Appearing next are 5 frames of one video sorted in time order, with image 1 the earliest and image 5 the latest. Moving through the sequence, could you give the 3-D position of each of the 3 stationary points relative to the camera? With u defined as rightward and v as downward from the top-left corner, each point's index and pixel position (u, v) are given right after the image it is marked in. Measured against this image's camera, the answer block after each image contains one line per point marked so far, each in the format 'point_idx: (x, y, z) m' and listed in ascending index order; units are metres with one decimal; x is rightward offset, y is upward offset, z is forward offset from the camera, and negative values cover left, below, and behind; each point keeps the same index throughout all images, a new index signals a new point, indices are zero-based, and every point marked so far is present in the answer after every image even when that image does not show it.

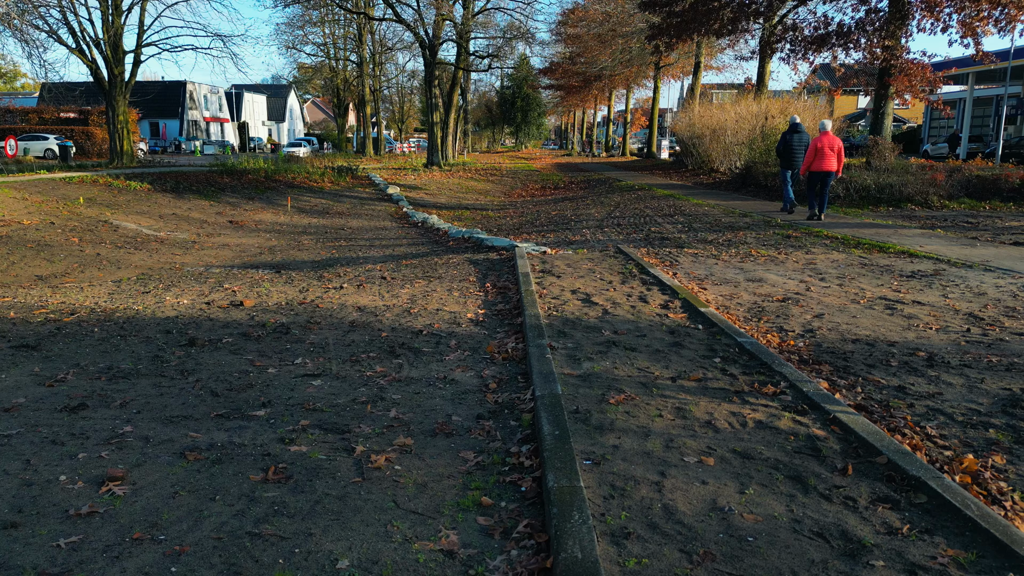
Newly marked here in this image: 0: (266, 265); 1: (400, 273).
0: (-4.4, +0.4, +11.4) m
1: (-1.4, +0.2, +8.2) m
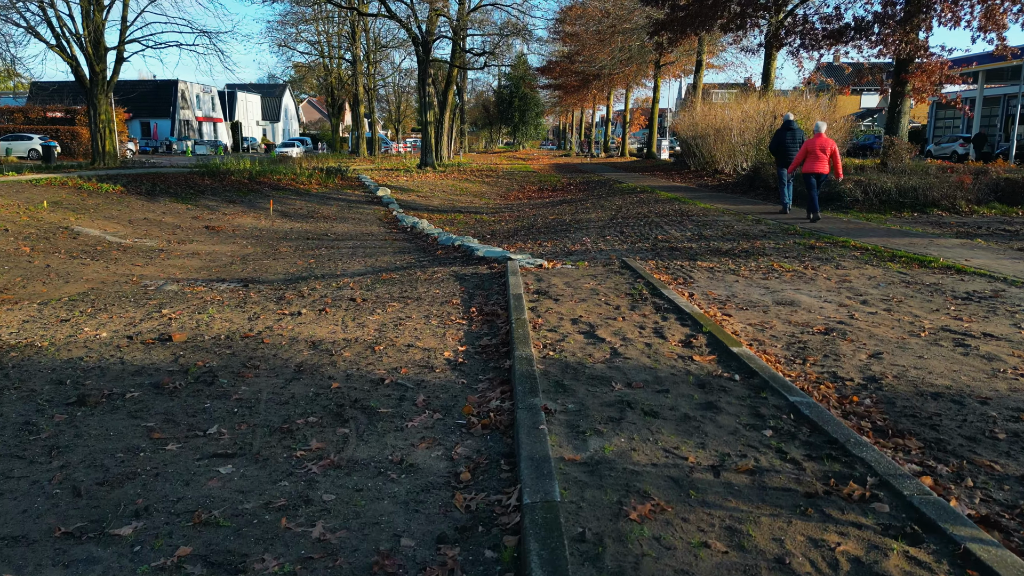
0: (-4.5, +0.1, +10.3) m
1: (-1.5, -0.1, +7.1) m
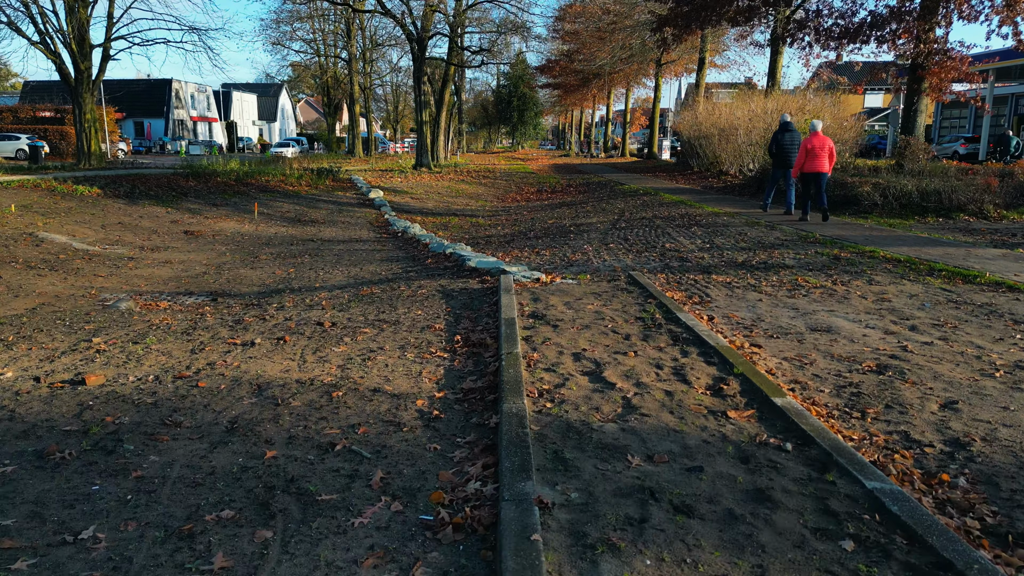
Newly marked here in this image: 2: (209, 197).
0: (-4.6, -0.1, +9.4) m
1: (-1.6, -0.3, +6.2) m
2: (-9.2, +2.7, +19.2) m
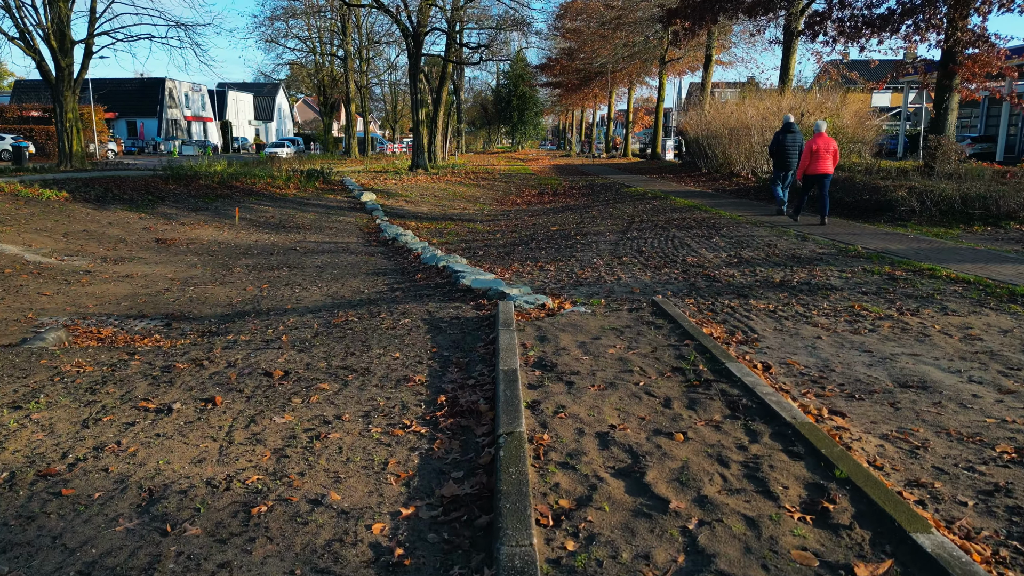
0: (-4.6, -0.3, +8.2) m
1: (-1.6, -0.5, +5.0) m
2: (-9.2, +2.4, +18.0) m
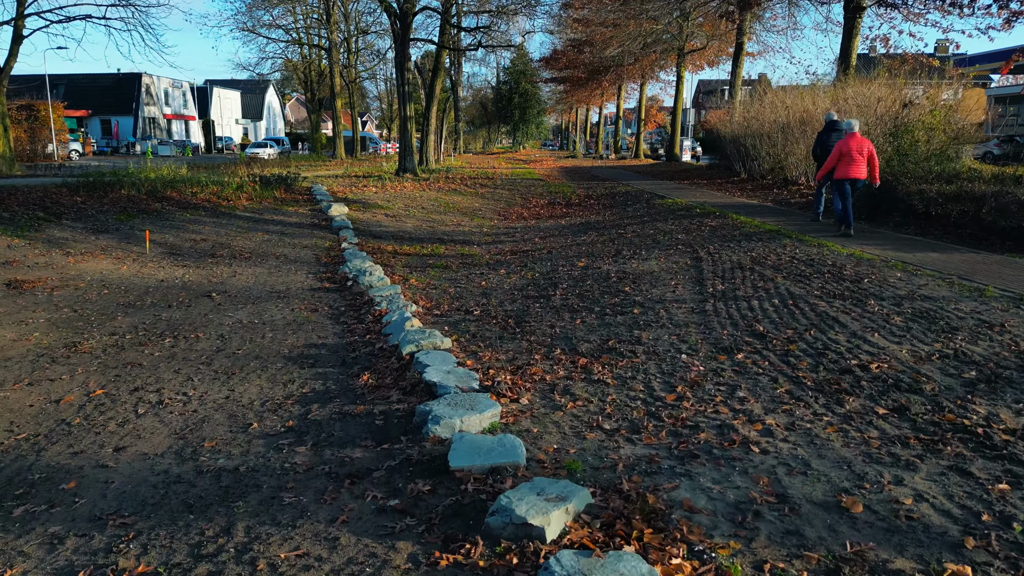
0: (-4.4, -1.3, +3.9) m
1: (-1.4, -1.5, +0.7) m
2: (-9.0, +1.5, +13.7) m
